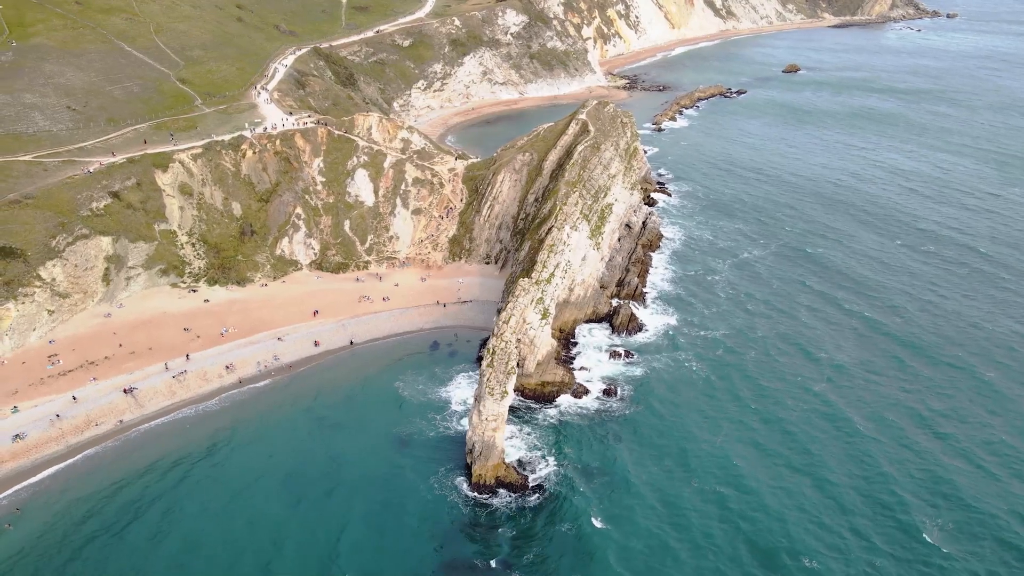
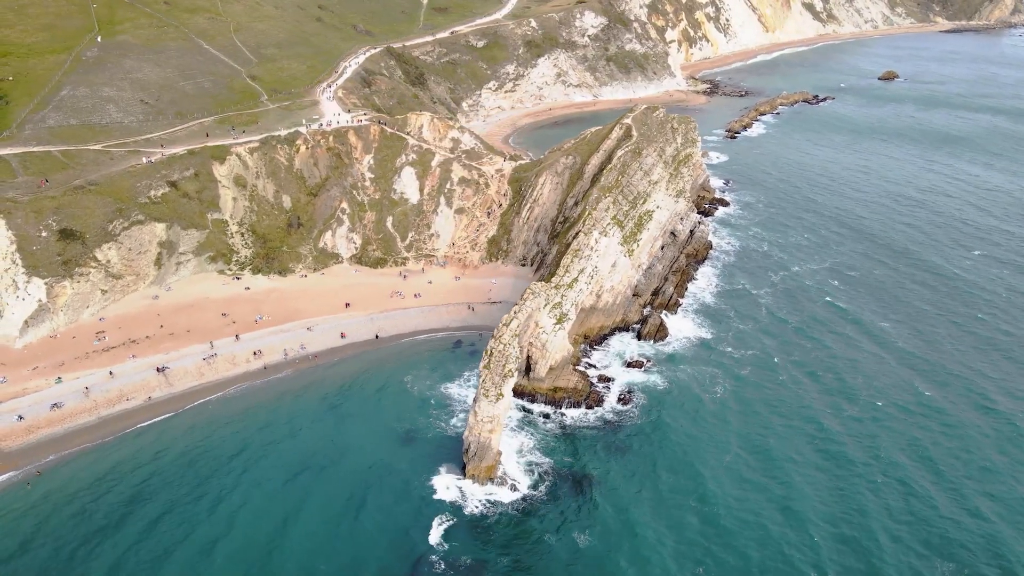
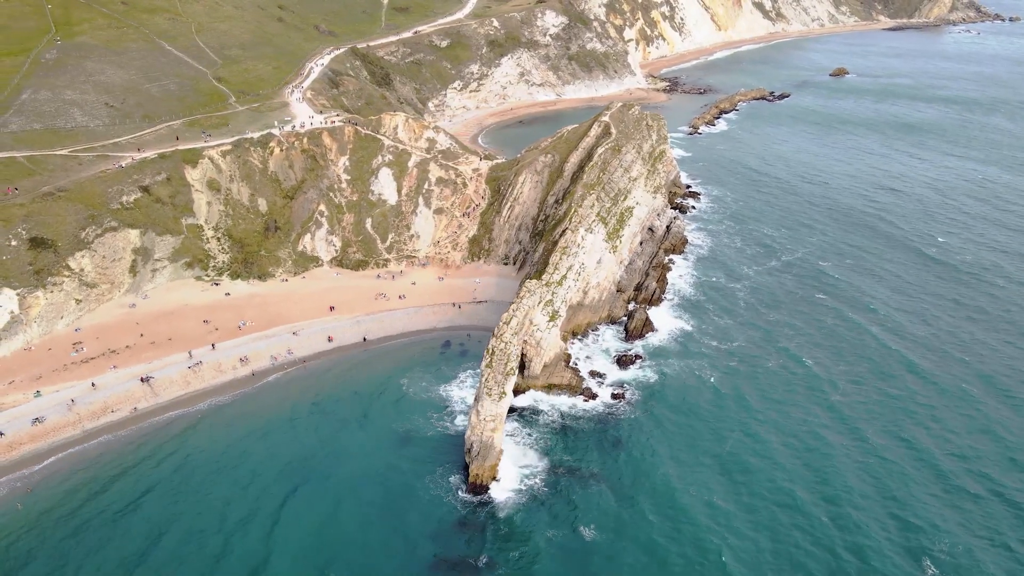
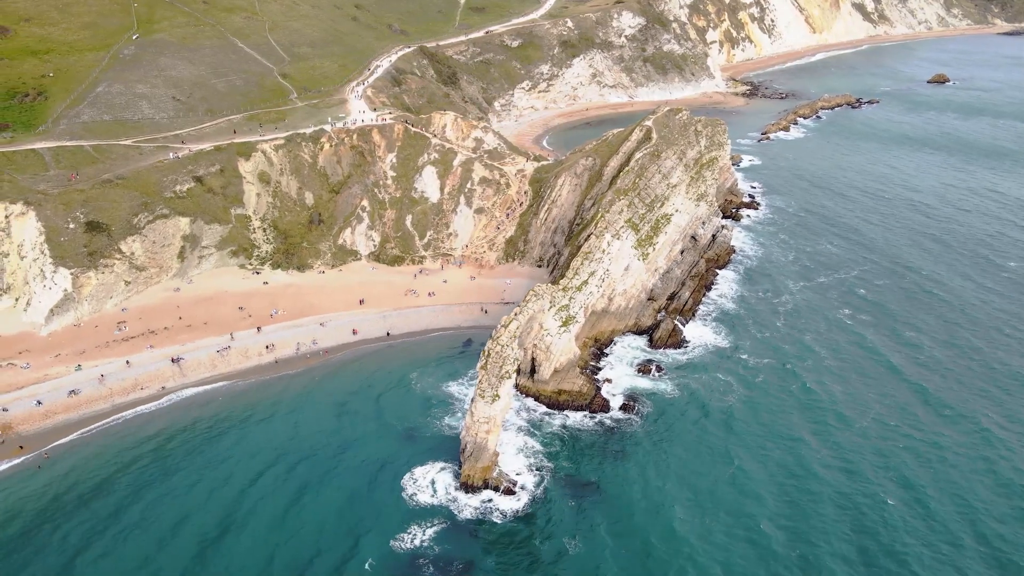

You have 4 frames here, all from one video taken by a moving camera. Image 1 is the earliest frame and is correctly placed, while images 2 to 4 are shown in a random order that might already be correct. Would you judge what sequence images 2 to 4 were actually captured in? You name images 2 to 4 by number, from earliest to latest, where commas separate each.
3, 2, 4
